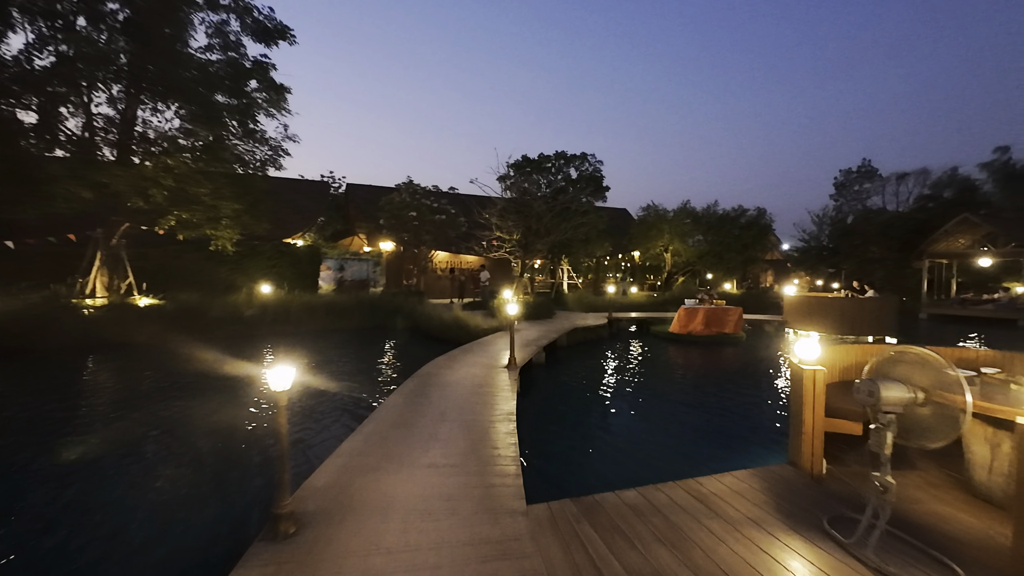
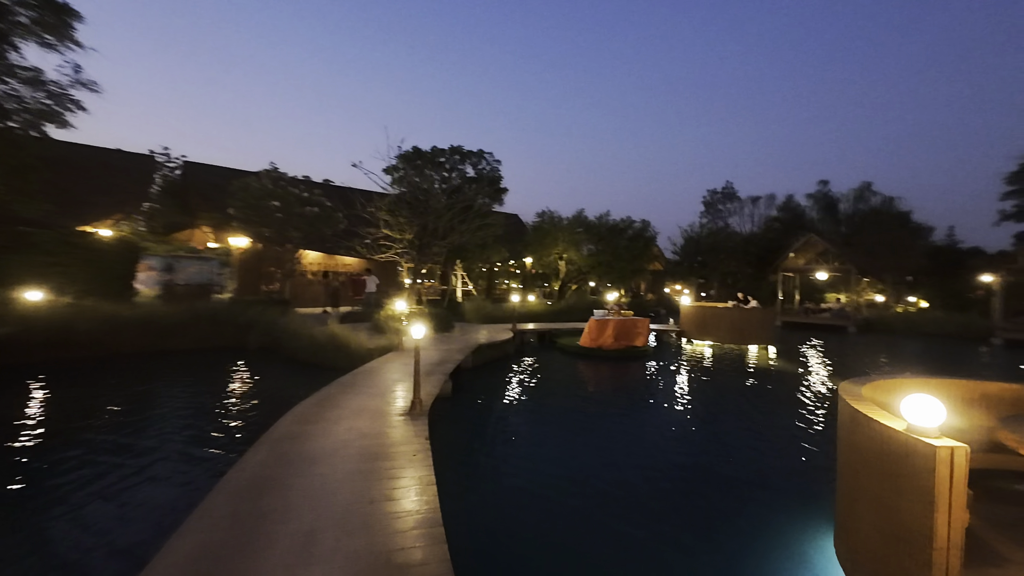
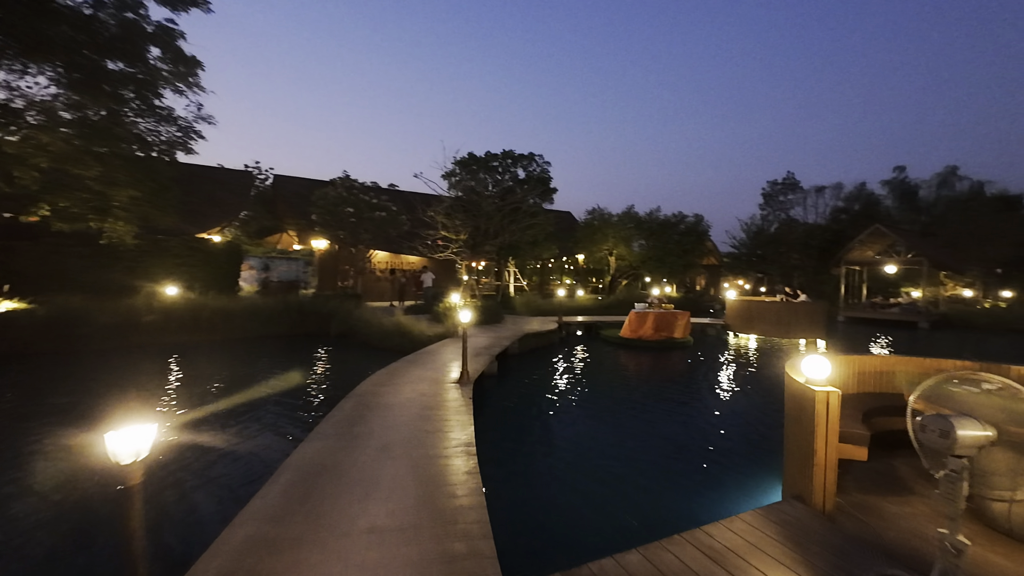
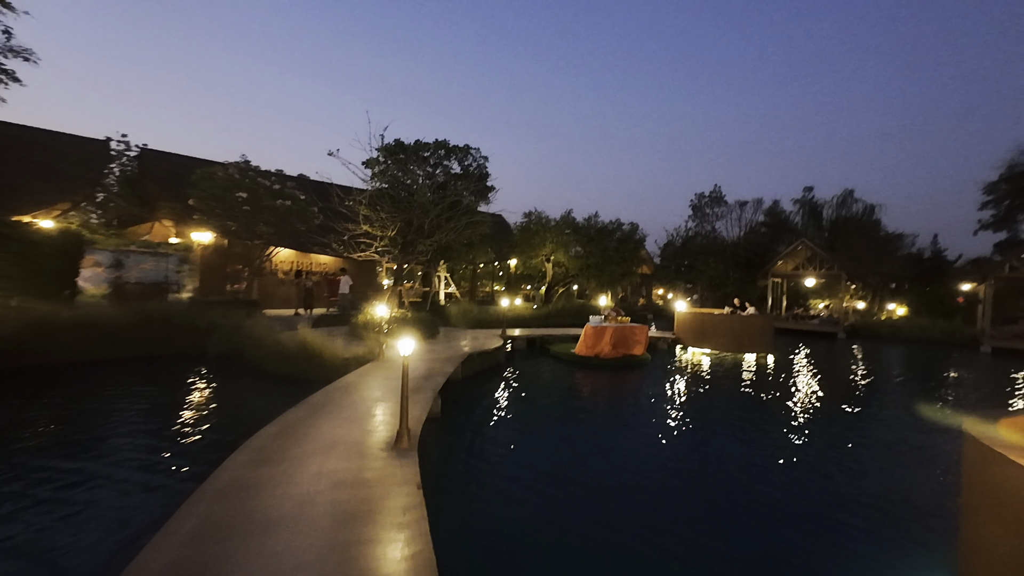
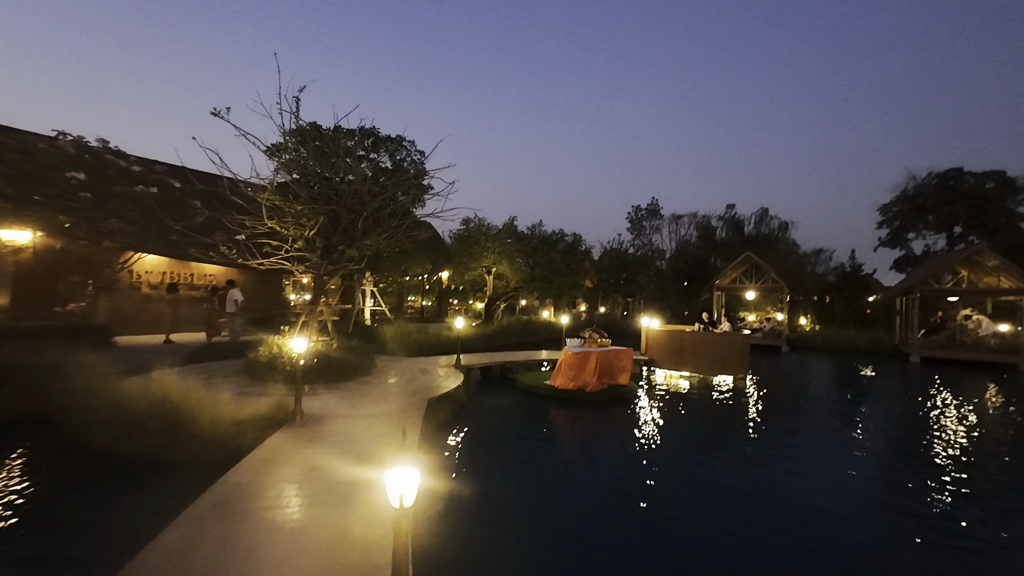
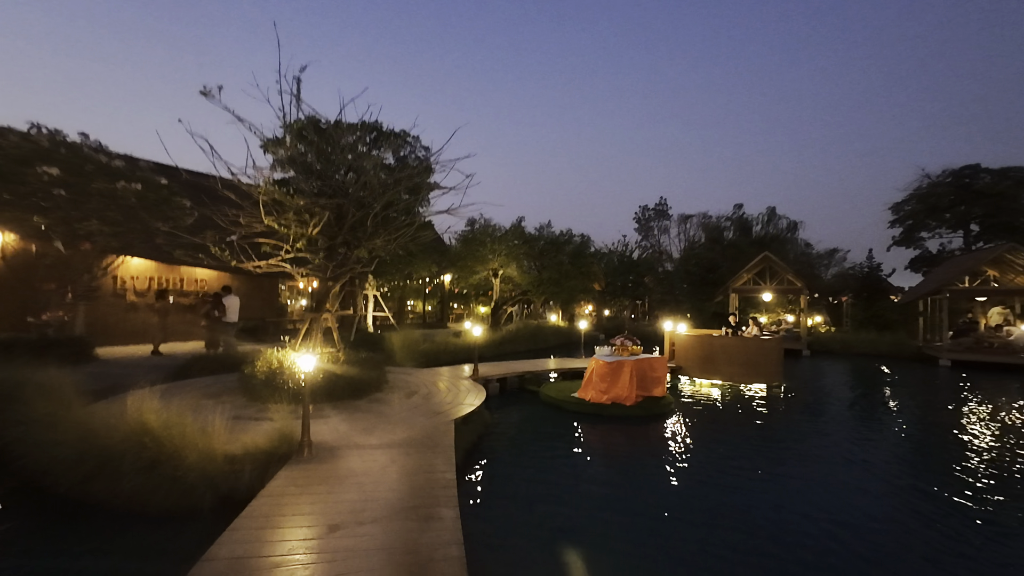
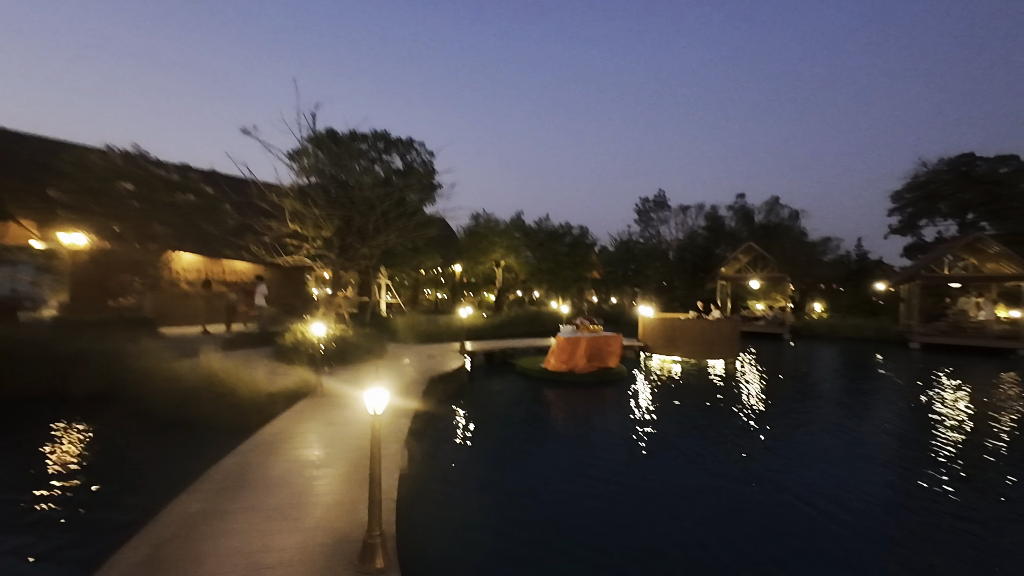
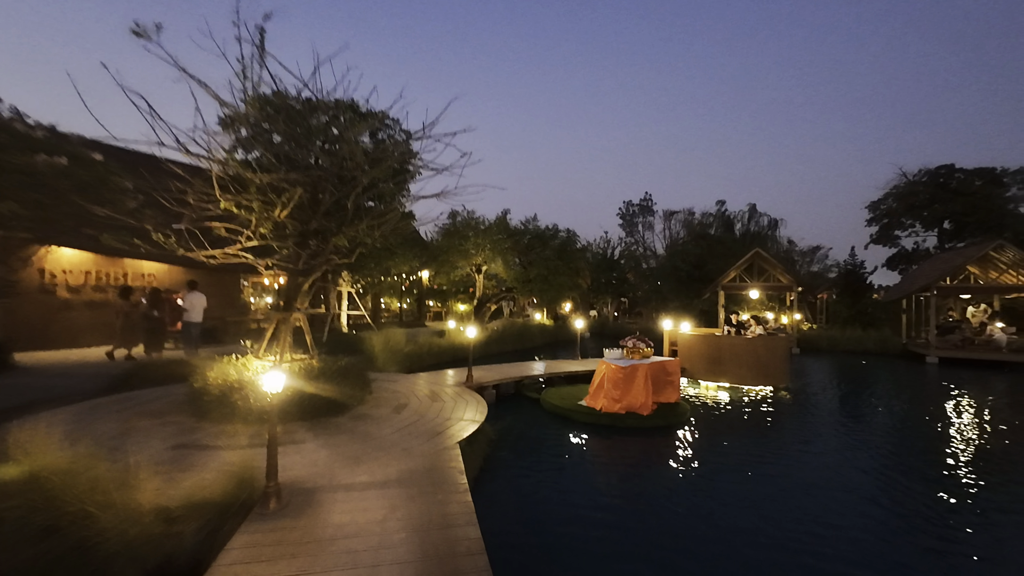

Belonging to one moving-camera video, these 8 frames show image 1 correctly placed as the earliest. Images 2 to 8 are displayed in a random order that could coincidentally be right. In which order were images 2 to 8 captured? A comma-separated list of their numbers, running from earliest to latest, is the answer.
3, 2, 4, 7, 5, 6, 8
